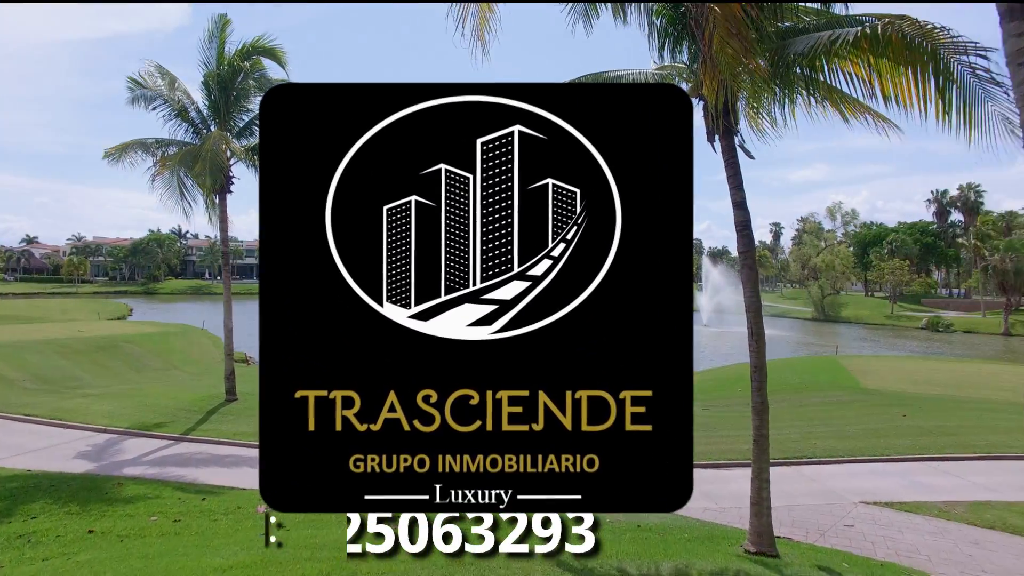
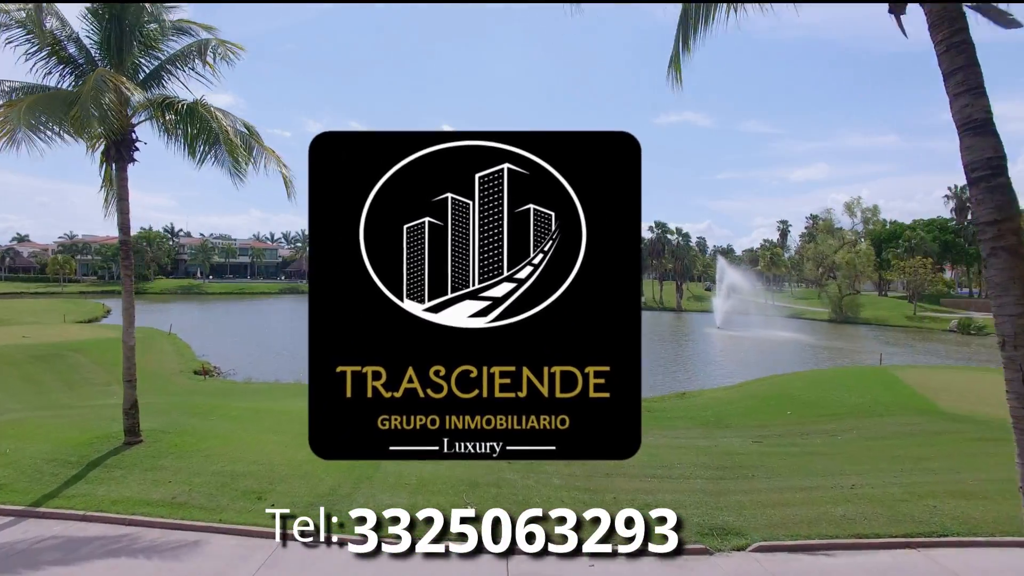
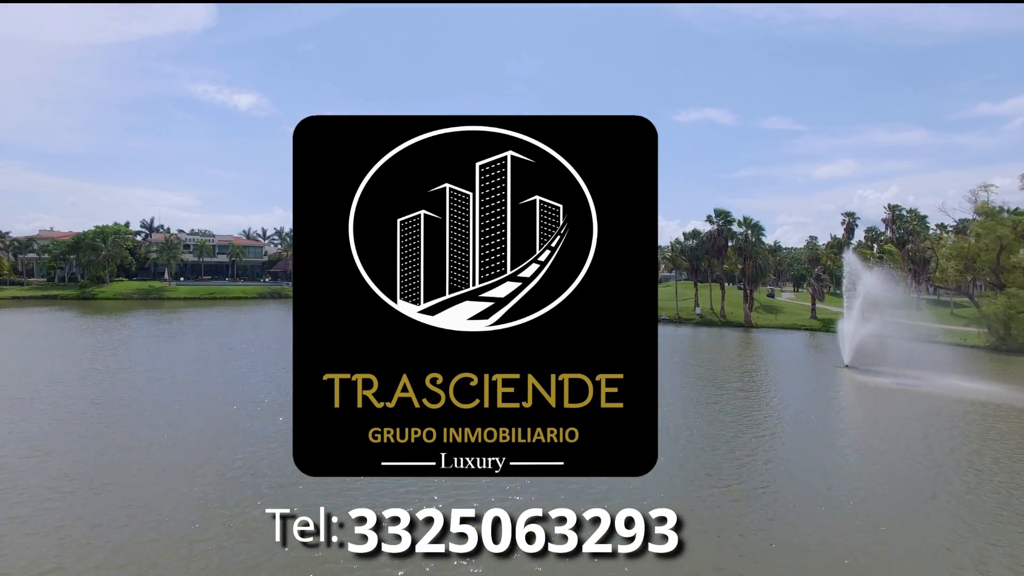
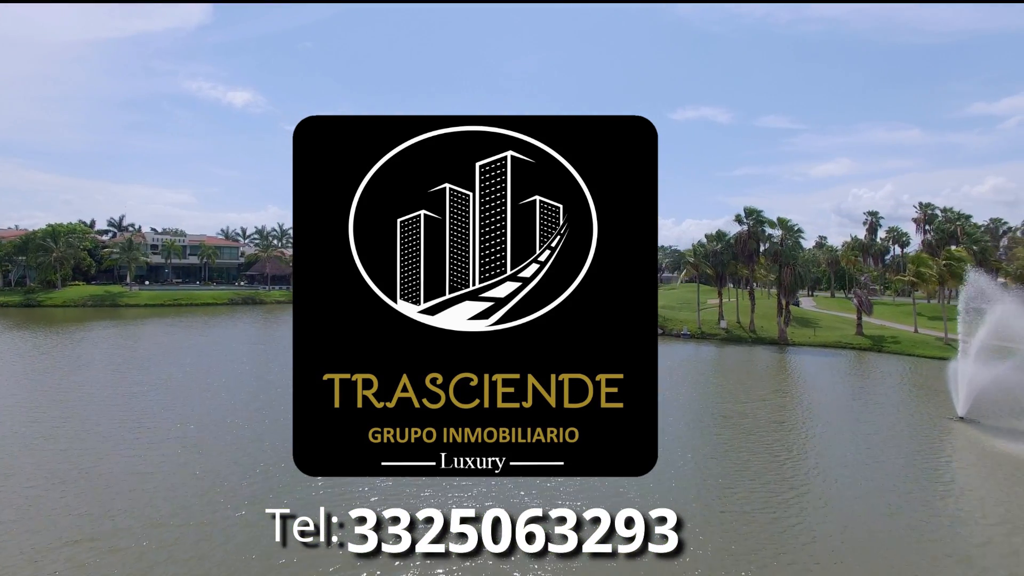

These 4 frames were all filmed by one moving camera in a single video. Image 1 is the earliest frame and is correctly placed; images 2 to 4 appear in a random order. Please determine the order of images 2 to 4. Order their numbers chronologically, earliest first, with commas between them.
2, 3, 4
